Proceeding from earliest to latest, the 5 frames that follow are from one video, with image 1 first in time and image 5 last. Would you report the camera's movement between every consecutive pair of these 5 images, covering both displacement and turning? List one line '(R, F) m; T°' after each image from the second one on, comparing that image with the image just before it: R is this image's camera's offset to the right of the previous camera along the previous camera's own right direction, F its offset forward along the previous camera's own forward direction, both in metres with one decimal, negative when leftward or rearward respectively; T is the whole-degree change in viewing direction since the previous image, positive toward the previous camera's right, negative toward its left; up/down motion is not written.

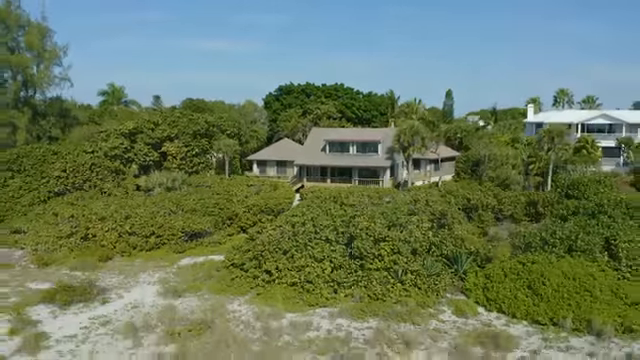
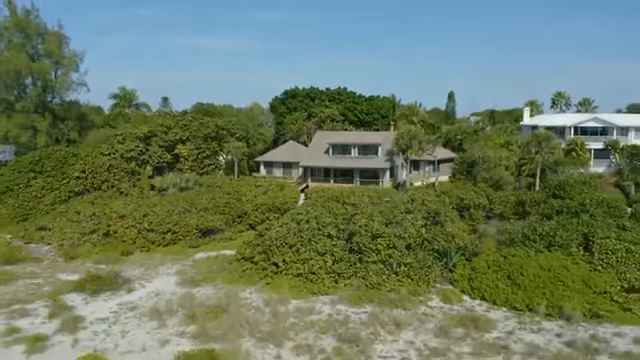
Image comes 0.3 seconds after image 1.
(+0.1, -1.8) m; 0°
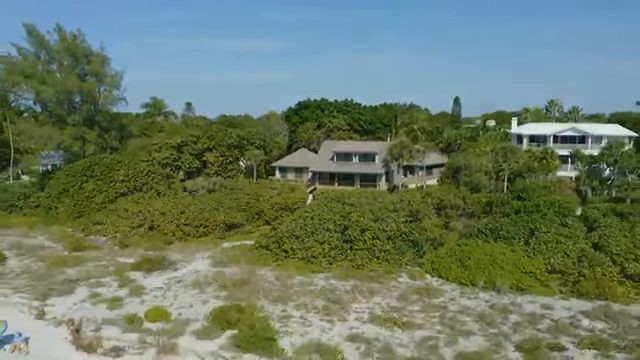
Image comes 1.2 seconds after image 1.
(+0.7, -5.5) m; -2°
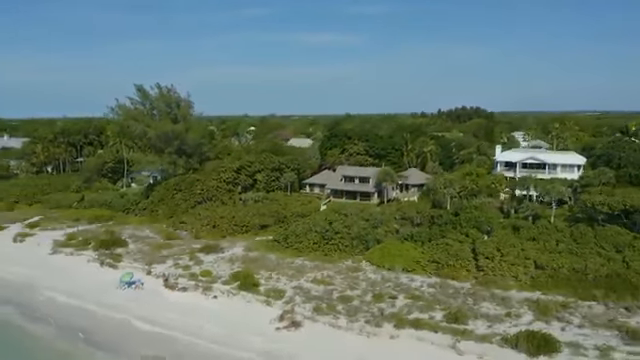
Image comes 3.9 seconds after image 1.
(+6.3, -15.6) m; -8°
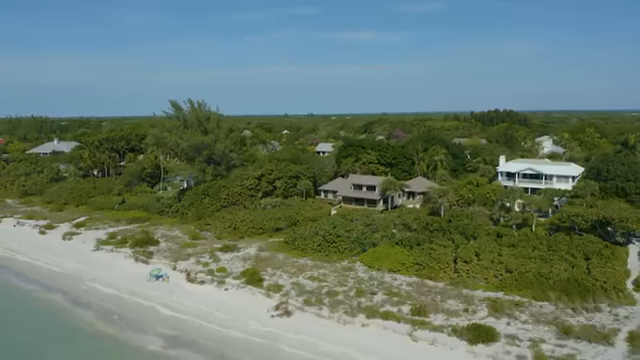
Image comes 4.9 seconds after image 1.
(+2.8, -5.9) m; -4°
